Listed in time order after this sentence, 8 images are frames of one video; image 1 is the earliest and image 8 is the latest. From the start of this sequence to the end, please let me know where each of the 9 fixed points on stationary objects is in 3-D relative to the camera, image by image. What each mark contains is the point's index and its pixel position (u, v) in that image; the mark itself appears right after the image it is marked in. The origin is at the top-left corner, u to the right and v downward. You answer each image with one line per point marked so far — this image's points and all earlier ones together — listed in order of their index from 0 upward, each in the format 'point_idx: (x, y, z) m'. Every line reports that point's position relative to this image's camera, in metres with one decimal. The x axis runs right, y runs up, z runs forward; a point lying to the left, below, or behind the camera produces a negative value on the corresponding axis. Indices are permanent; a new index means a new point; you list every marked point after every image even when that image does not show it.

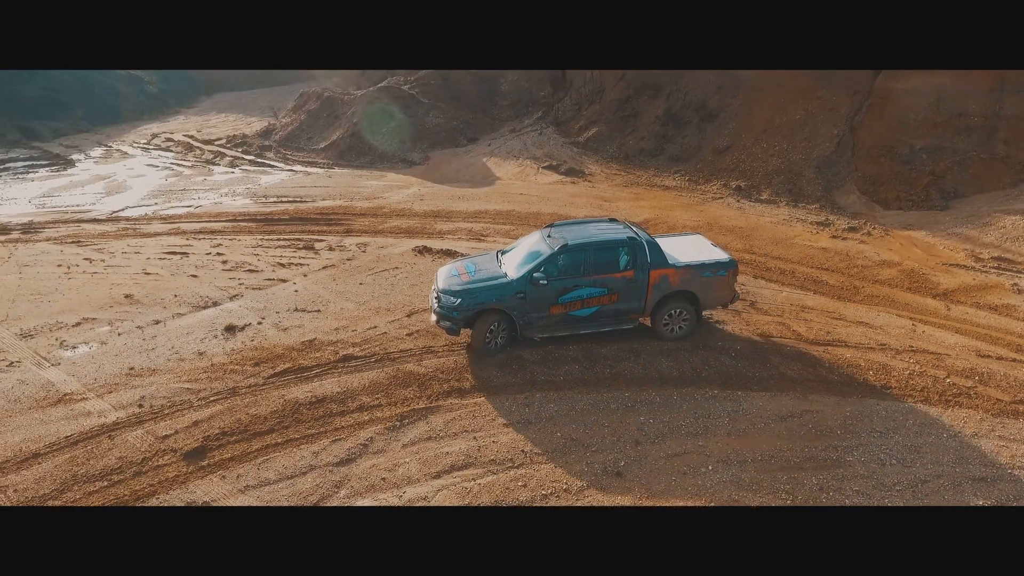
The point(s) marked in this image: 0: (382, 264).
0: (-2.5, +0.5, +11.9) m
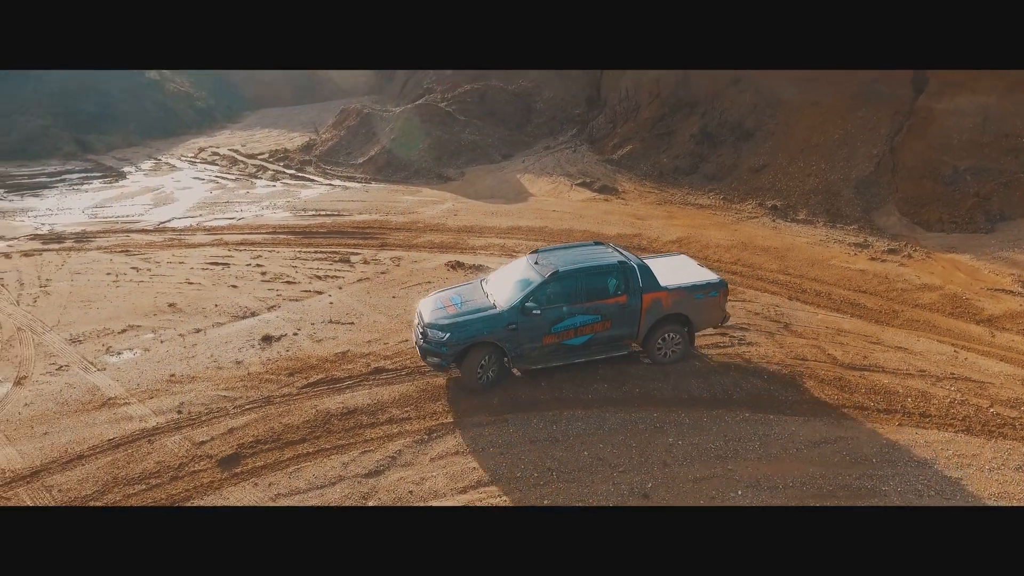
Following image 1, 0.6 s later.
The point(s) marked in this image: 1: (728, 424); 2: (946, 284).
0: (-1.9, +0.2, +12.1) m
1: (+2.6, -1.6, +7.5) m
2: (+8.3, +0.1, +12.1) m
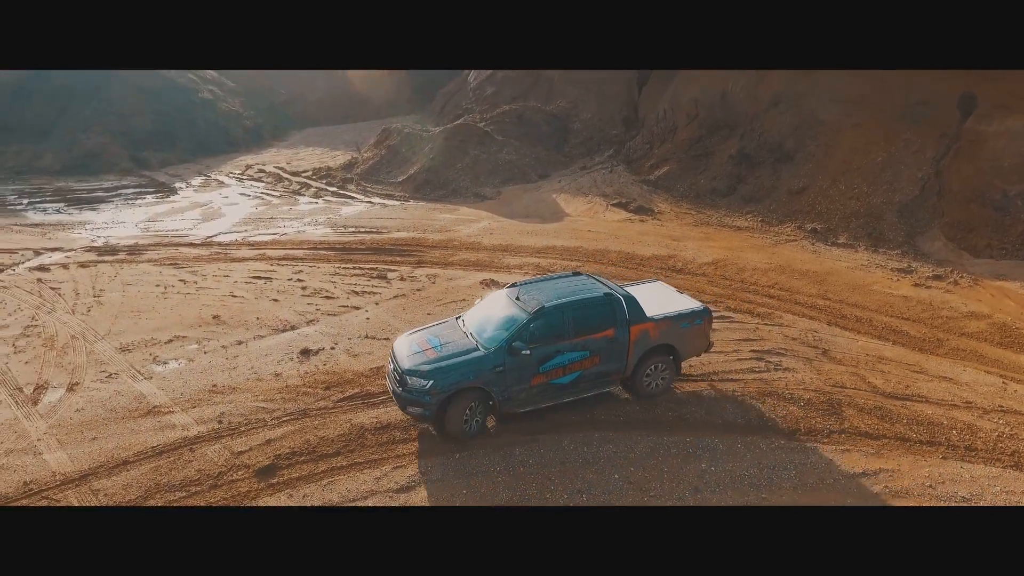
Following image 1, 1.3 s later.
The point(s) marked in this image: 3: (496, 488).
0: (-1.2, -0.1, +12.3) m
1: (+3.0, -1.9, +7.4) m
2: (+8.9, -0.4, +11.7) m
3: (-0.2, -2.1, +6.7) m
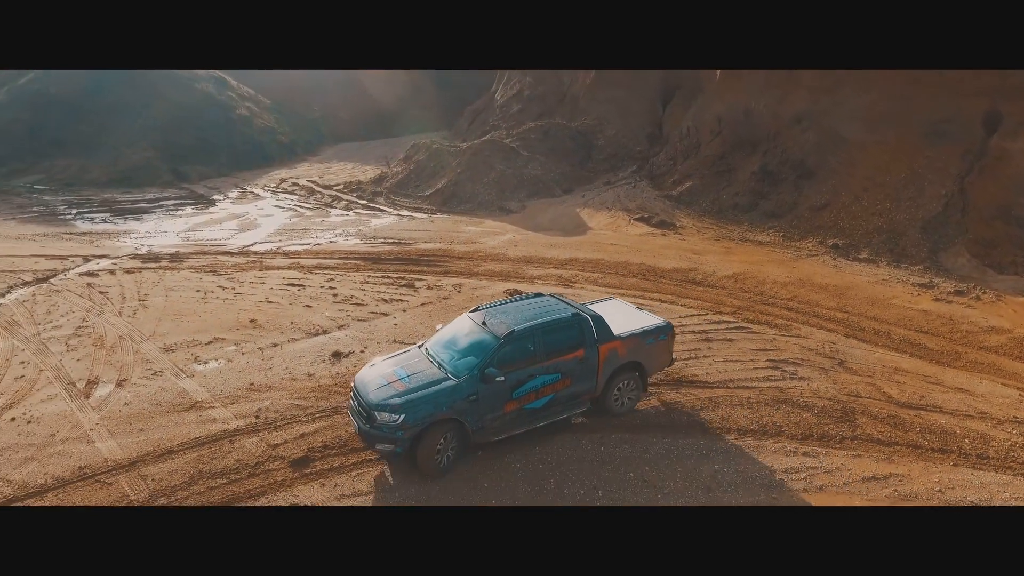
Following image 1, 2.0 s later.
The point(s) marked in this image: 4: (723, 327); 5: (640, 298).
0: (-0.8, -0.3, +12.7) m
1: (+3.2, -2.0, +7.6) m
2: (+9.4, -0.7, +11.7) m
3: (0.0, -2.2, +7.1) m
4: (+3.8, -0.7, +11.4) m
5: (+2.6, -0.2, +12.8) m
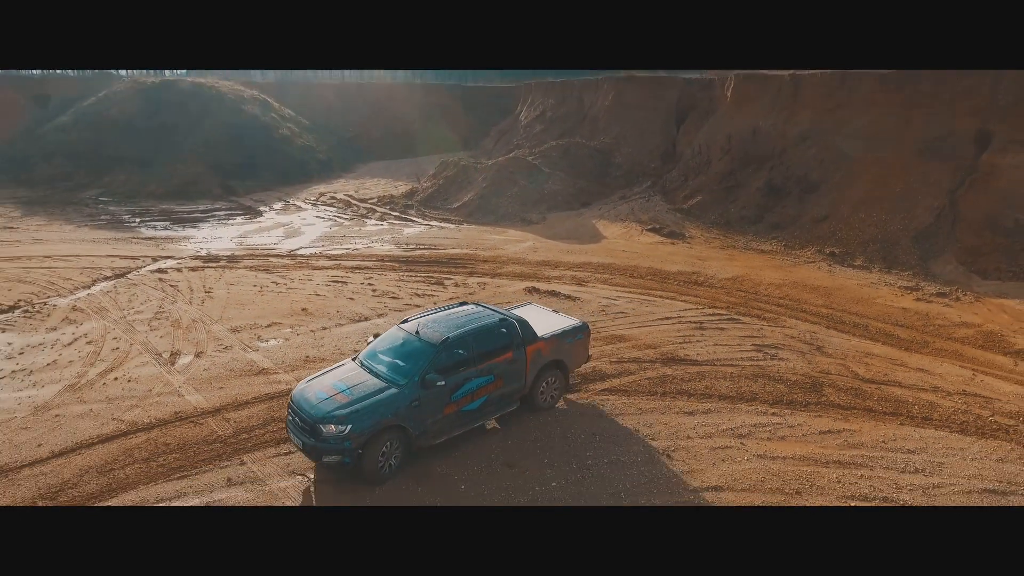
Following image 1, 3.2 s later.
0: (-0.3, -0.2, +14.3) m
1: (+3.4, -1.8, +9.0) m
2: (+9.7, -0.7, +12.9) m
3: (+0.2, -1.9, +8.6) m
4: (+4.2, -0.6, +12.8) m
5: (+3.0, -0.2, +14.3) m
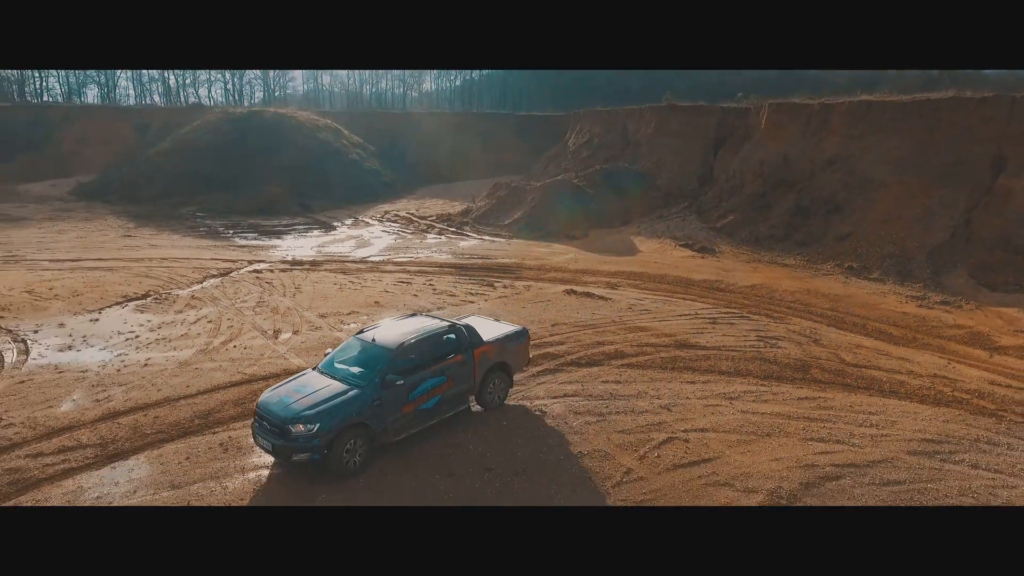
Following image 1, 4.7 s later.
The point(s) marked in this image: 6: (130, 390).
0: (+0.7, -0.3, +16.6) m
1: (+4.0, -1.7, +11.0) m
2: (+10.6, -0.9, +14.4) m
3: (+0.8, -1.7, +10.8) m
4: (+5.1, -0.6, +14.7) m
5: (+4.1, -0.2, +16.3) m
6: (-6.5, -1.7, +10.7) m
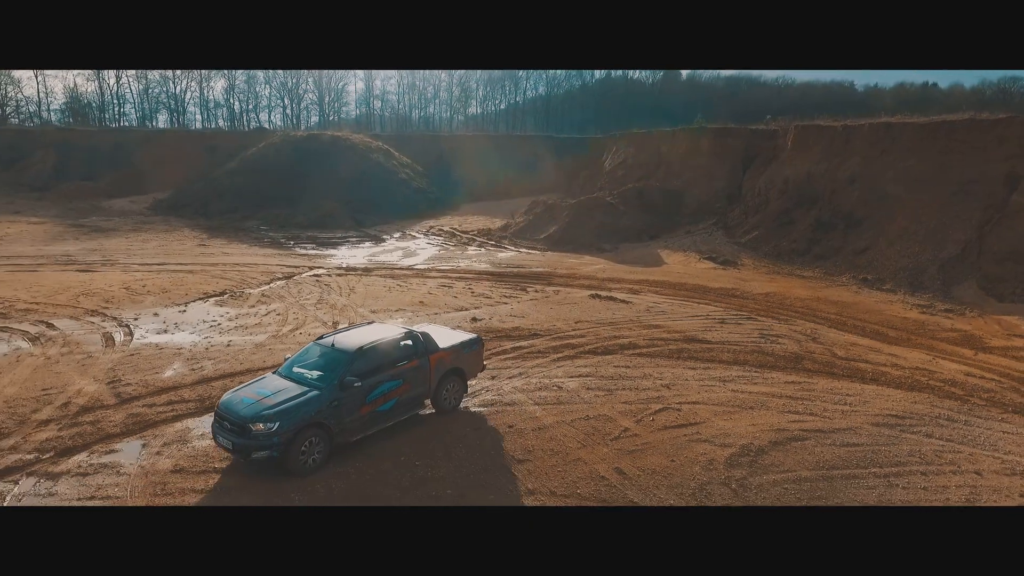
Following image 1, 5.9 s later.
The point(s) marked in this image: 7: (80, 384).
0: (+1.6, -0.4, +18.3) m
1: (+4.5, -1.6, +12.4) m
2: (+11.3, -1.0, +15.4) m
3: (+1.2, -1.6, +12.5) m
4: (+5.8, -0.8, +16.1) m
5: (+4.9, -0.4, +17.8) m
6: (-6.1, -1.5, +12.9) m
7: (-8.0, -1.8, +11.7) m
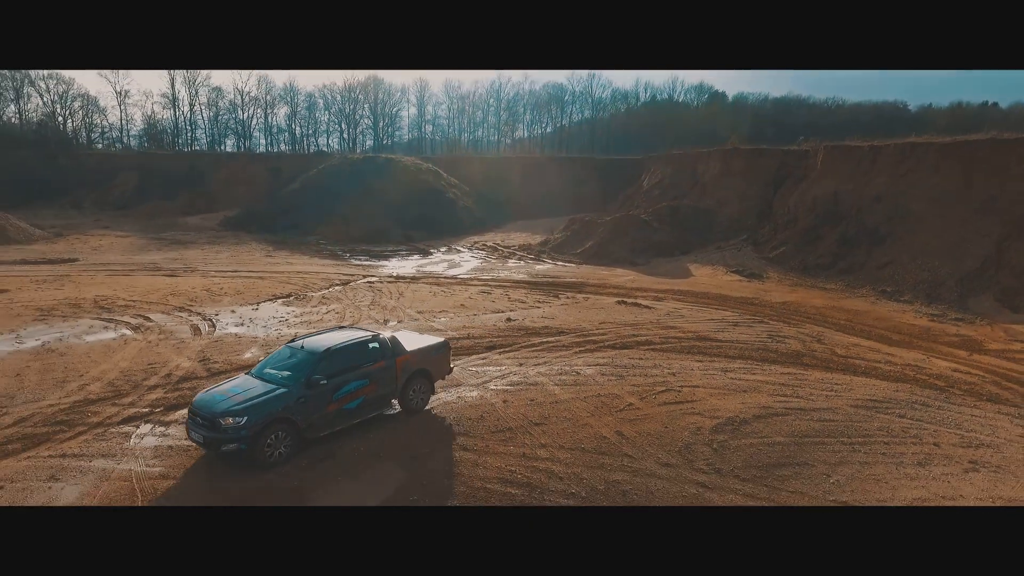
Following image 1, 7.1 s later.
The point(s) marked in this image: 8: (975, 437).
0: (+2.6, -0.6, +20.0) m
1: (+5.0, -1.7, +13.9) m
2: (+12.1, -1.2, +16.3) m
3: (+1.8, -1.6, +14.2) m
4: (+6.7, -0.9, +17.5) m
5: (+5.9, -0.6, +19.3) m
6: (-5.4, -1.5, +15.2) m
7: (-7.5, -1.6, +14.0) m
8: (+7.5, -2.4, +10.2) m
